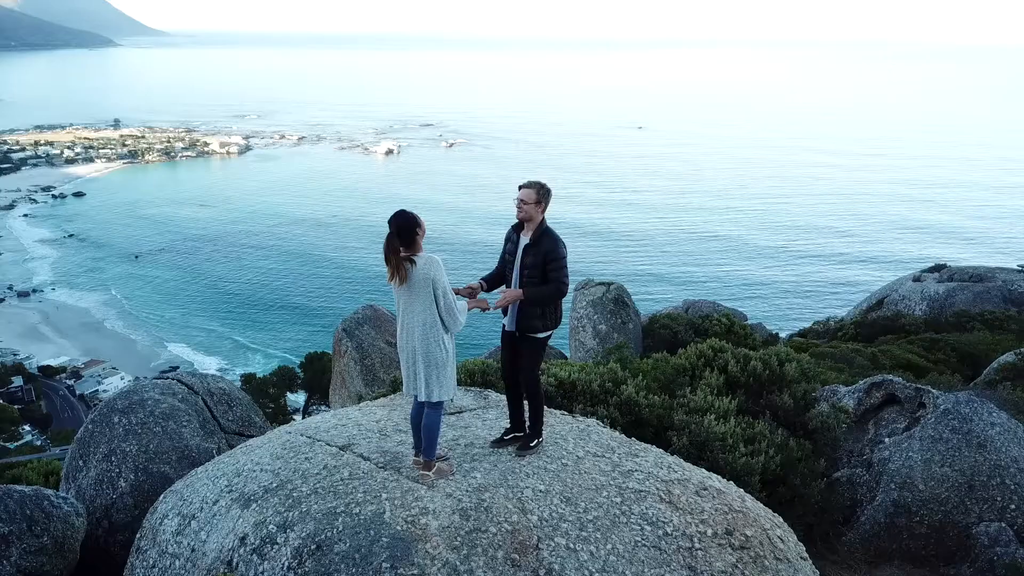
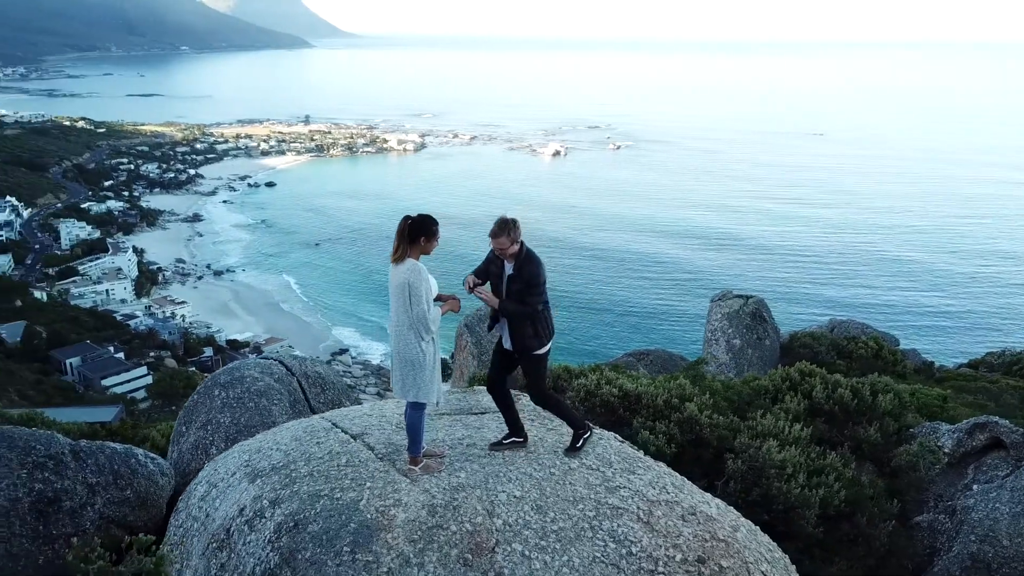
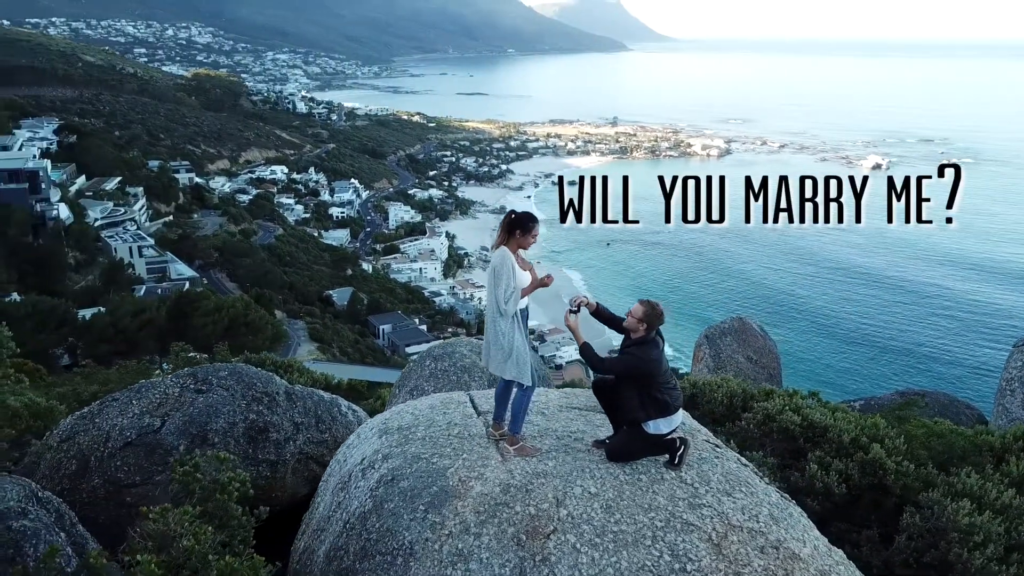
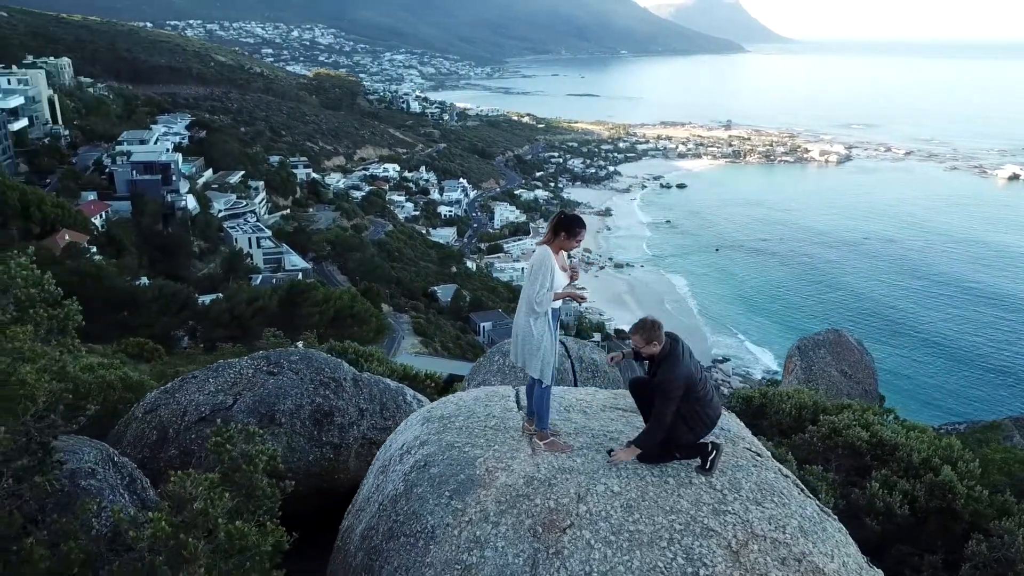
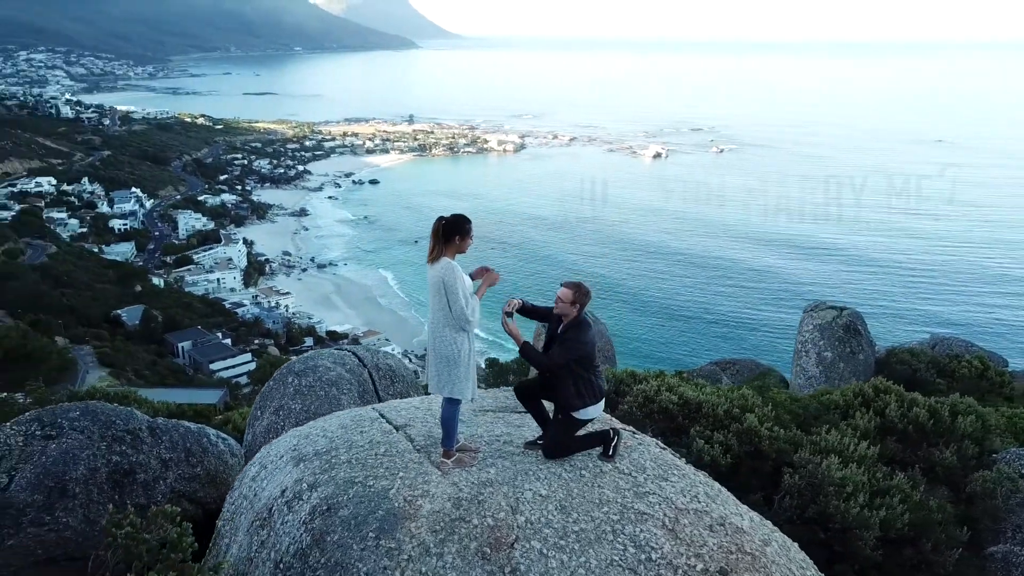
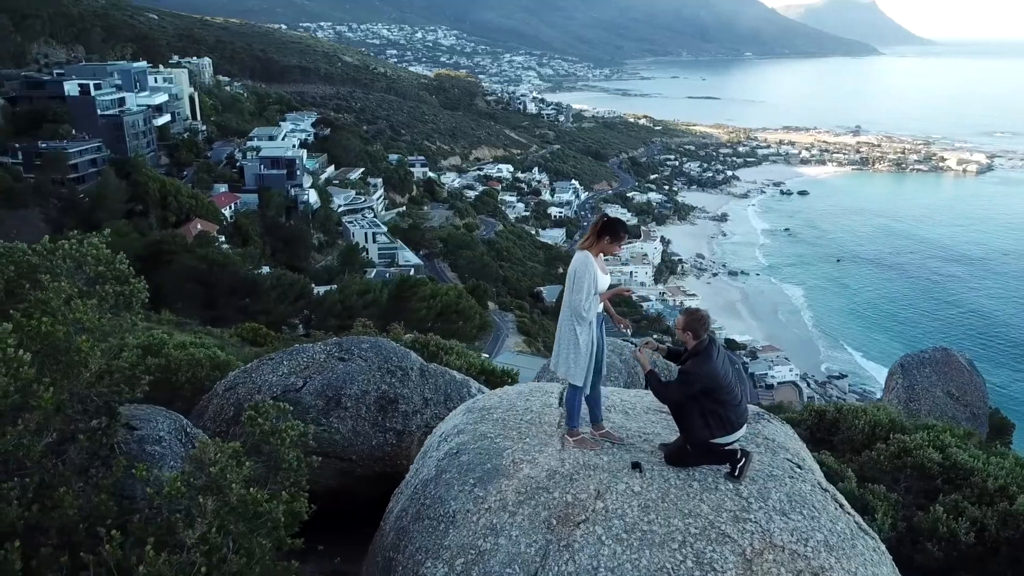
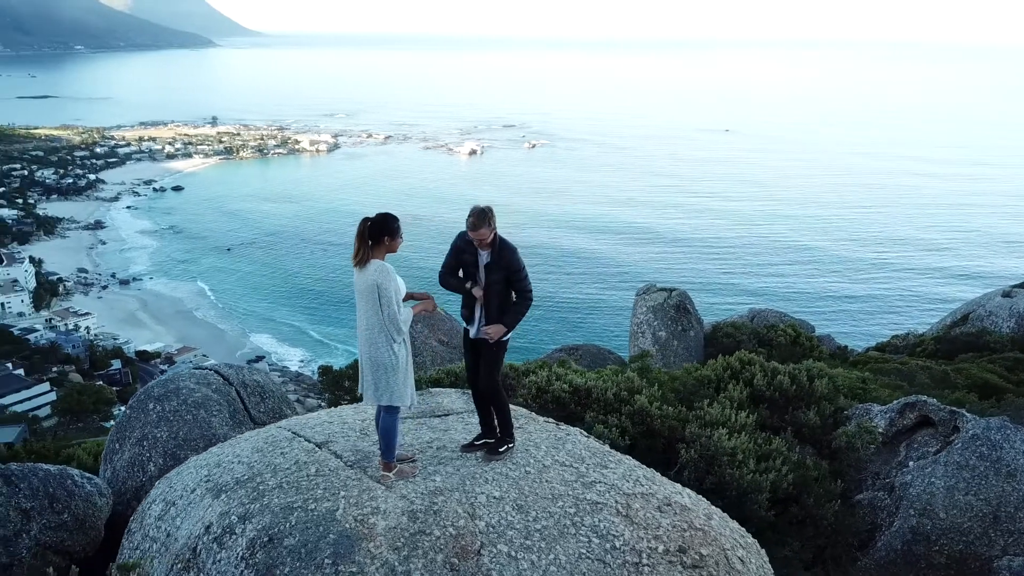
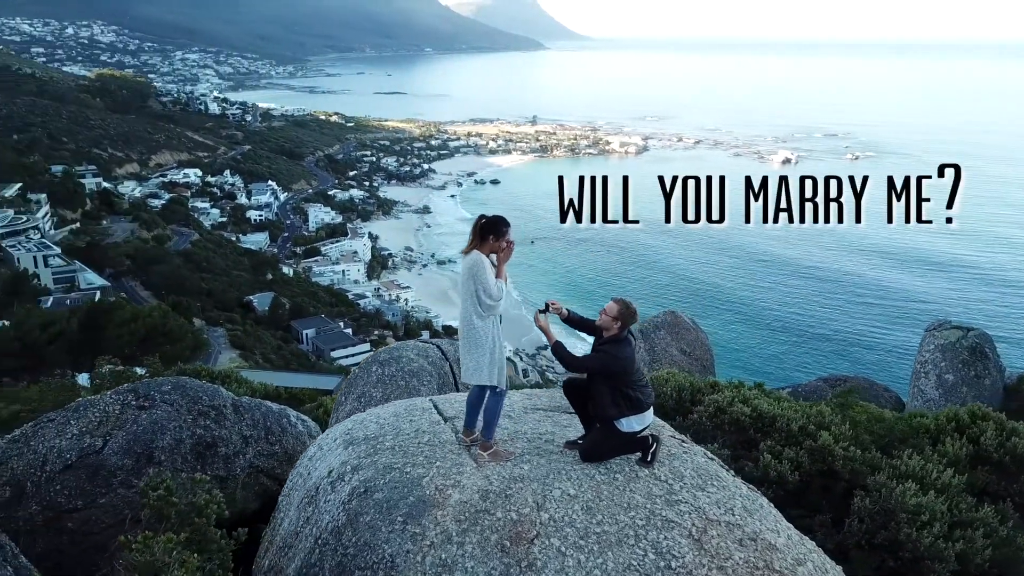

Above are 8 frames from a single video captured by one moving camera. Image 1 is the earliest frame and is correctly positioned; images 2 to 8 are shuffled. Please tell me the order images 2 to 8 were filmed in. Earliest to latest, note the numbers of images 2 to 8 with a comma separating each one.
7, 2, 5, 8, 3, 4, 6
